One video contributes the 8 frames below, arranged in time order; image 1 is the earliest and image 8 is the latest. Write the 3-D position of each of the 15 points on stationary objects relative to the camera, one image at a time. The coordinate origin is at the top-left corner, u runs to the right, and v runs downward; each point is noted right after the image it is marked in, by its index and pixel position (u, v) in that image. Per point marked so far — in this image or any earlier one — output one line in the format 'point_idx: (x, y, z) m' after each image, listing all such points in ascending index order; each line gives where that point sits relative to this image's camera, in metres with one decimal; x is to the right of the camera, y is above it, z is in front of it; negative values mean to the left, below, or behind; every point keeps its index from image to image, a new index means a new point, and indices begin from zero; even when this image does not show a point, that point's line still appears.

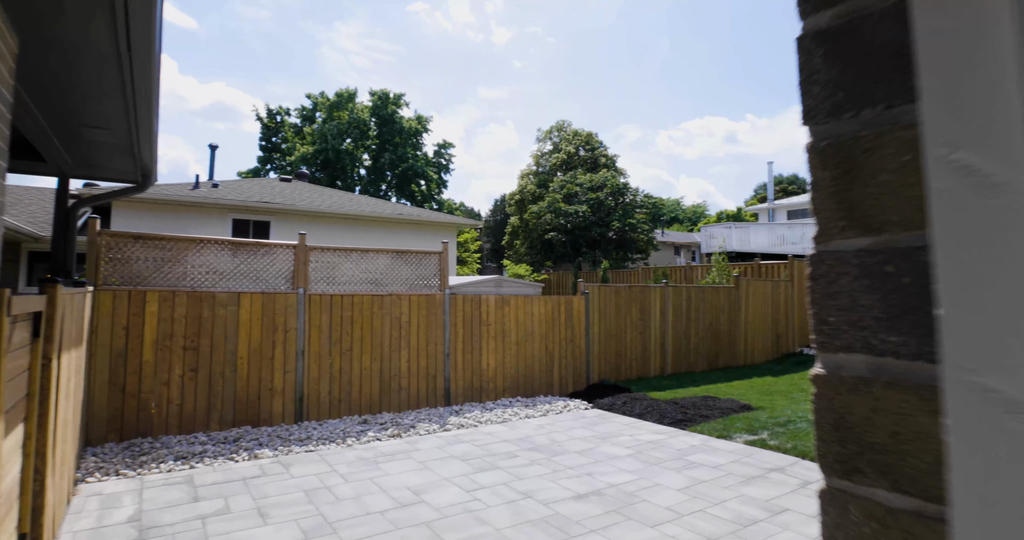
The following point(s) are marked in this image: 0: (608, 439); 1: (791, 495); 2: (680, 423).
0: (+1.0, -1.7, +5.4) m
1: (+2.0, -1.6, +3.8) m
2: (+1.9, -1.7, +6.0) m
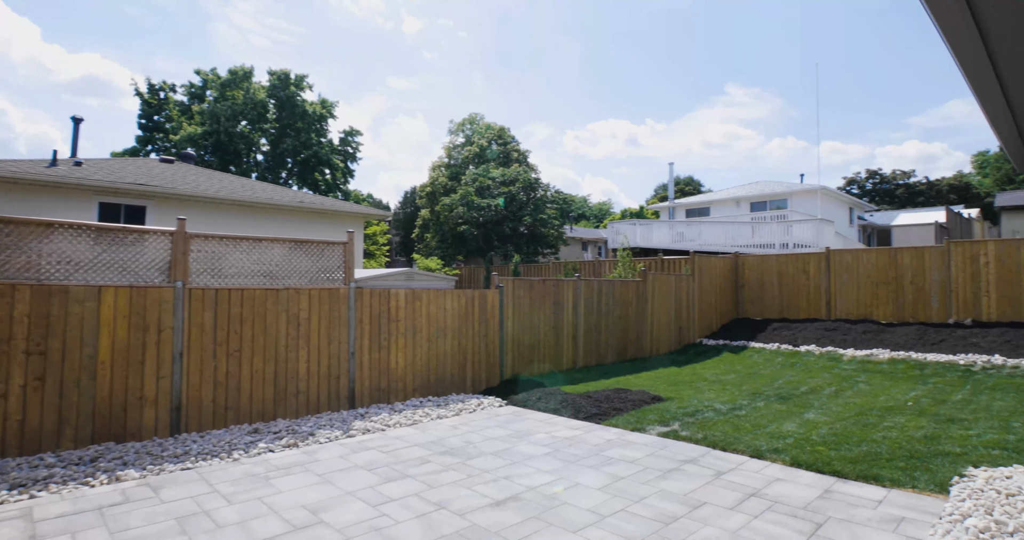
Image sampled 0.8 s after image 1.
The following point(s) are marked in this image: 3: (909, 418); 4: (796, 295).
0: (+0.1, -1.6, +5.2) m
1: (+1.4, -1.5, +3.8) m
2: (+0.9, -1.6, +5.9) m
3: (+4.0, -1.5, +5.5) m
4: (+6.6, -0.6, +12.7) m
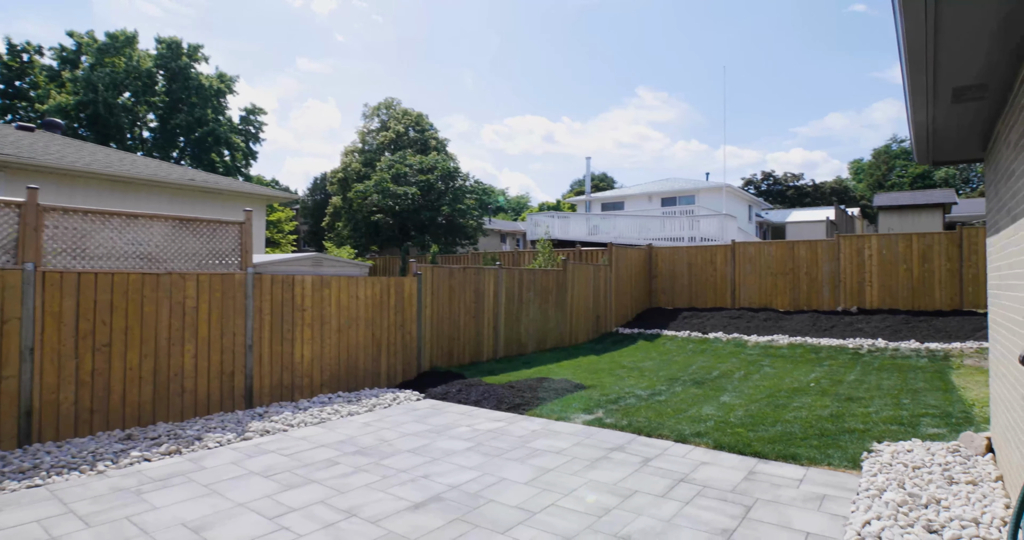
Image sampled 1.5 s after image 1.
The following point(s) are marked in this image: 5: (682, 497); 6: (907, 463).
0: (-0.6, -1.5, +4.9) m
1: (+0.8, -1.4, +3.7) m
2: (+0.1, -1.5, +5.7) m
3: (+3.2, -1.4, +5.8) m
4: (+4.7, -0.4, +13.2) m
5: (+1.0, -1.4, +3.3) m
6: (+2.7, -1.3, +3.6) m
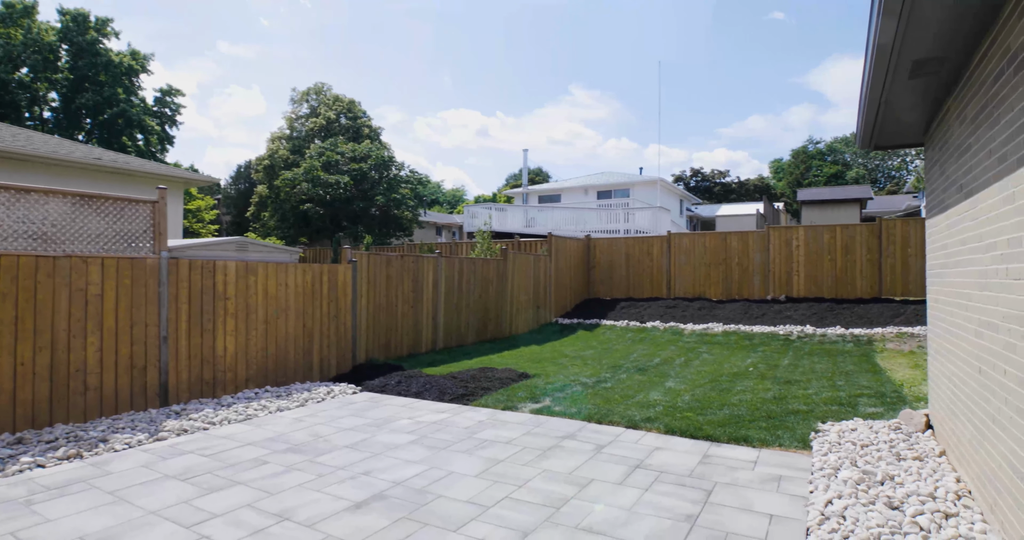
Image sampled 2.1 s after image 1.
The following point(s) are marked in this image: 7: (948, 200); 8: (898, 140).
0: (-1.1, -1.3, +4.6) m
1: (+0.5, -1.3, +3.5) m
2: (-0.5, -1.3, +5.5) m
3: (+2.6, -1.2, +5.9) m
4: (+3.2, -0.1, +13.5) m
5: (+0.8, -1.2, +3.2) m
6: (+2.4, -1.2, +3.7) m
7: (+2.7, +0.4, +3.3) m
8: (+3.1, +1.0, +4.3) m
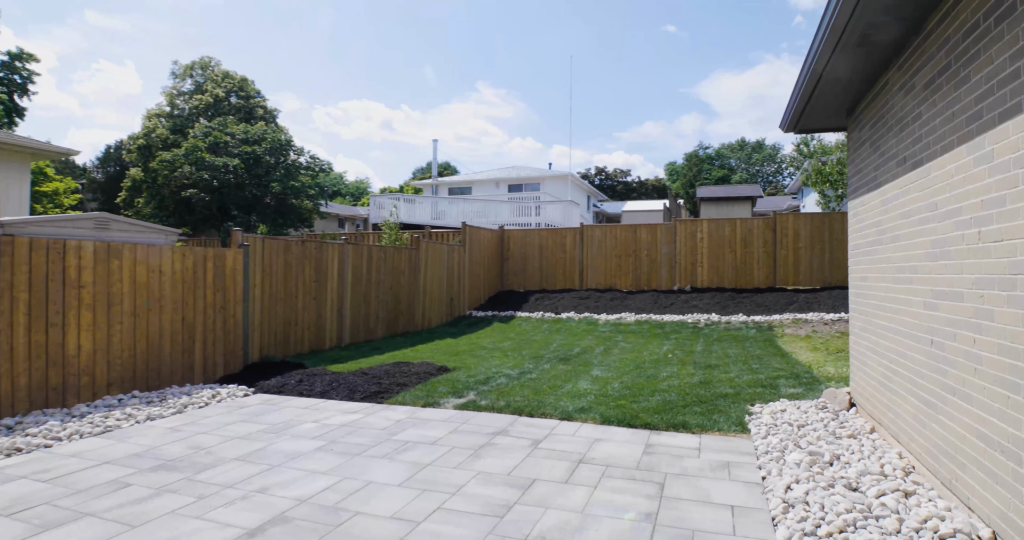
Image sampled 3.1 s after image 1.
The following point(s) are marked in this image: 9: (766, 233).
0: (-1.6, -1.2, +3.9) m
1: (+0.1, -1.1, +3.2) m
2: (-1.2, -1.1, +4.9) m
3: (+1.8, -1.1, +5.8) m
4: (+1.0, +0.1, +13.4) m
5: (+0.4, -1.1, +2.8) m
6: (+1.9, -1.0, +3.6) m
7: (+2.3, +0.6, +3.3) m
8: (+2.5, +1.2, +4.4) m
9: (+5.5, +0.8, +11.7) m
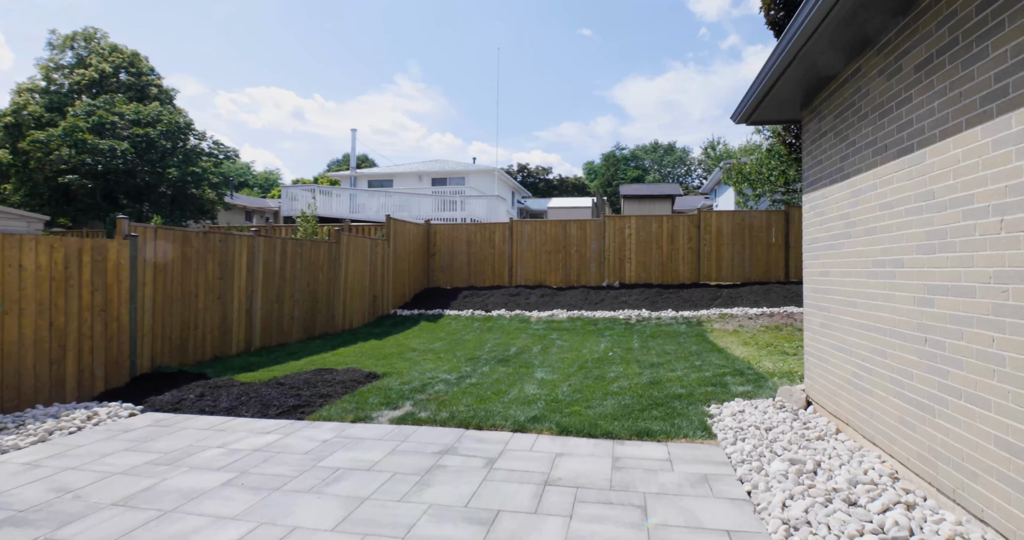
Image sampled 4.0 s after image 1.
0: (-2.0, -1.1, +3.2) m
1: (-0.1, -1.1, +2.7) m
2: (-1.7, -1.1, +4.2) m
3: (+1.1, -1.0, +5.6) m
4: (-0.7, +0.2, +13.0) m
5: (+0.2, -1.1, +2.4) m
6: (+1.6, -1.0, +3.5) m
7: (+2.0, +0.6, +3.2) m
8: (+2.1, +1.2, +4.3) m
9: (+4.0, +0.9, +12.0) m
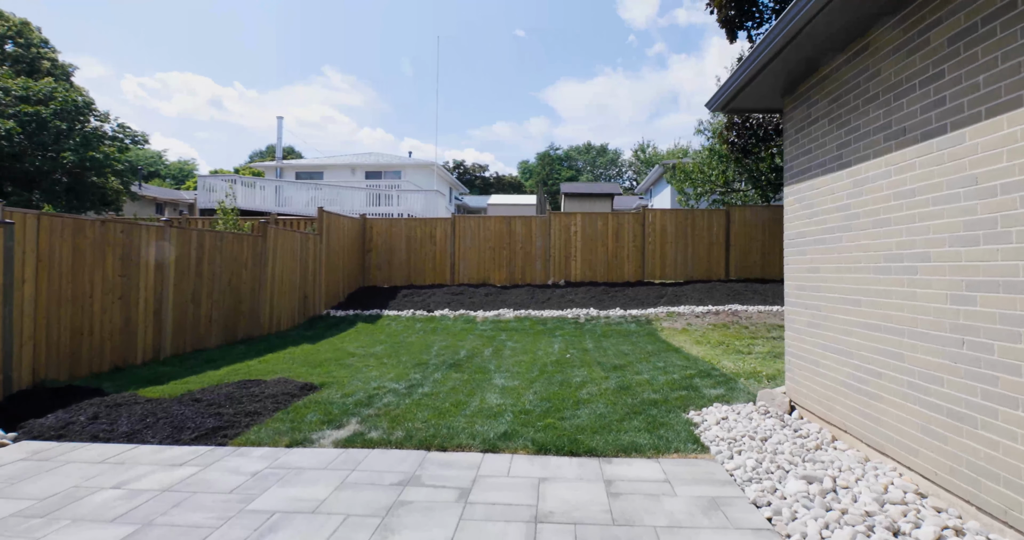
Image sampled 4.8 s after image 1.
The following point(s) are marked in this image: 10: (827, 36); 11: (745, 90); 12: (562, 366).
0: (-2.1, -1.1, +2.5) m
1: (-0.2, -1.1, +2.3) m
2: (-2.0, -1.1, +3.6) m
3: (+0.7, -1.0, +5.3) m
4: (-2.0, +0.2, +12.4) m
5: (+0.2, -1.1, +2.0) m
6: (+1.4, -1.0, +3.2) m
7: (+1.9, +0.6, +2.9) m
8: (+1.8, +1.3, +4.1) m
9: (+2.7, +0.9, +11.9) m
10: (+1.7, +1.3, +2.9) m
11: (+1.7, +1.3, +3.9) m
12: (+0.5, -1.0, +5.6) m
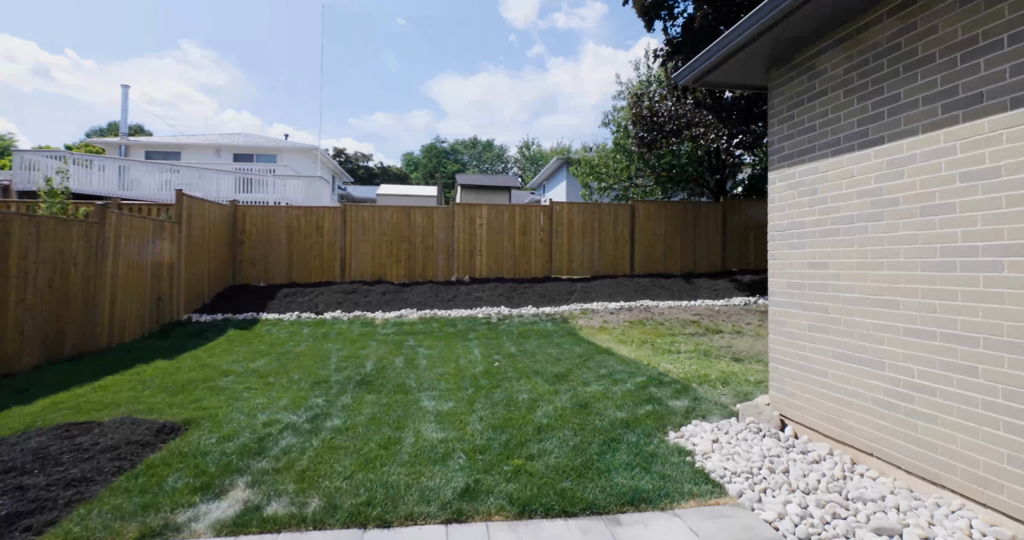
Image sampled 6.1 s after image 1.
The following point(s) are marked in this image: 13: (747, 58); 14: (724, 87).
0: (-2.0, -1.1, +1.2) m
1: (-0.1, -1.1, +1.4) m
2: (-2.1, -1.1, +2.3) m
3: (+0.1, -0.9, +4.5) m
4: (-4.1, +0.3, +10.9) m
5: (+0.3, -1.1, +1.2) m
6: (+1.2, -1.0, +2.6) m
7: (+1.7, +0.7, +2.5) m
8: (+1.4, +1.3, +3.6) m
9: (+0.7, +1.0, +11.4) m
10: (+1.6, +1.3, +2.4) m
11: (+1.3, +1.3, +3.3) m
12: (-0.1, -1.0, +4.8) m
13: (+1.4, +1.3, +3.3) m
14: (+1.5, +1.3, +3.8) m
